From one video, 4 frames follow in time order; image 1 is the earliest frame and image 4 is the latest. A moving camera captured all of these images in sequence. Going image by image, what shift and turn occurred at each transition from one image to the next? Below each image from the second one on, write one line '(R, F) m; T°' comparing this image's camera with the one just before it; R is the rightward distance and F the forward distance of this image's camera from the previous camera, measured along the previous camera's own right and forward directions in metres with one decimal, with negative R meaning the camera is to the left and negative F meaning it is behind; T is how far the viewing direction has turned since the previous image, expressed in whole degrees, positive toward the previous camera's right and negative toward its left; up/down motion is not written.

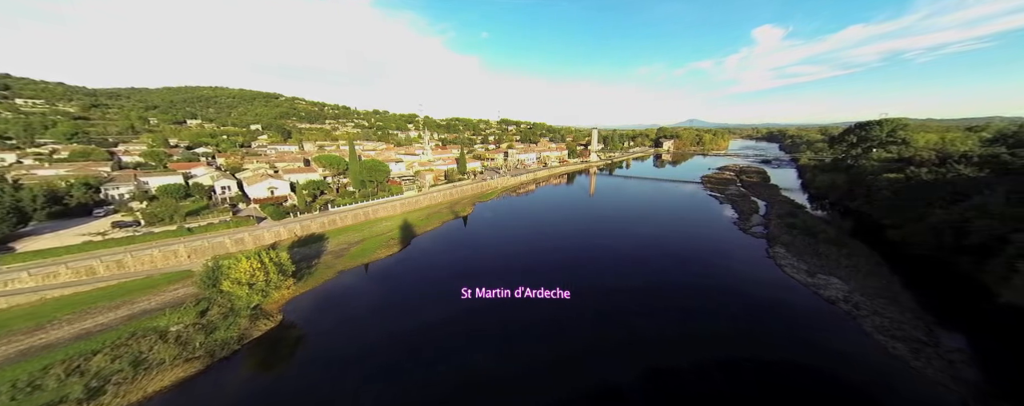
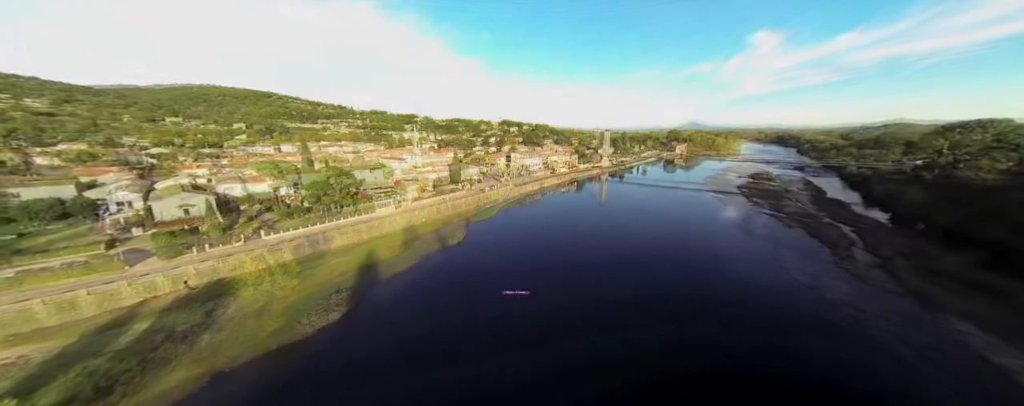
(-0.4, +7.5) m; 0°
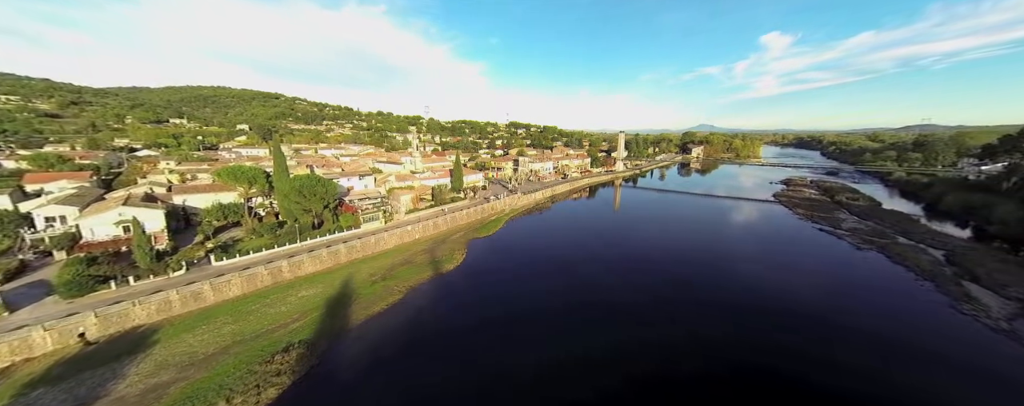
(-0.2, +4.0) m; -1°
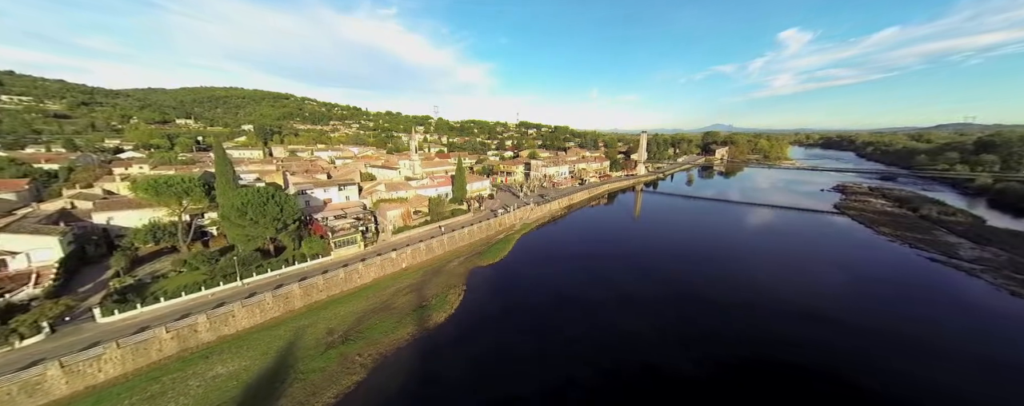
(-0.3, +5.1) m; -2°
